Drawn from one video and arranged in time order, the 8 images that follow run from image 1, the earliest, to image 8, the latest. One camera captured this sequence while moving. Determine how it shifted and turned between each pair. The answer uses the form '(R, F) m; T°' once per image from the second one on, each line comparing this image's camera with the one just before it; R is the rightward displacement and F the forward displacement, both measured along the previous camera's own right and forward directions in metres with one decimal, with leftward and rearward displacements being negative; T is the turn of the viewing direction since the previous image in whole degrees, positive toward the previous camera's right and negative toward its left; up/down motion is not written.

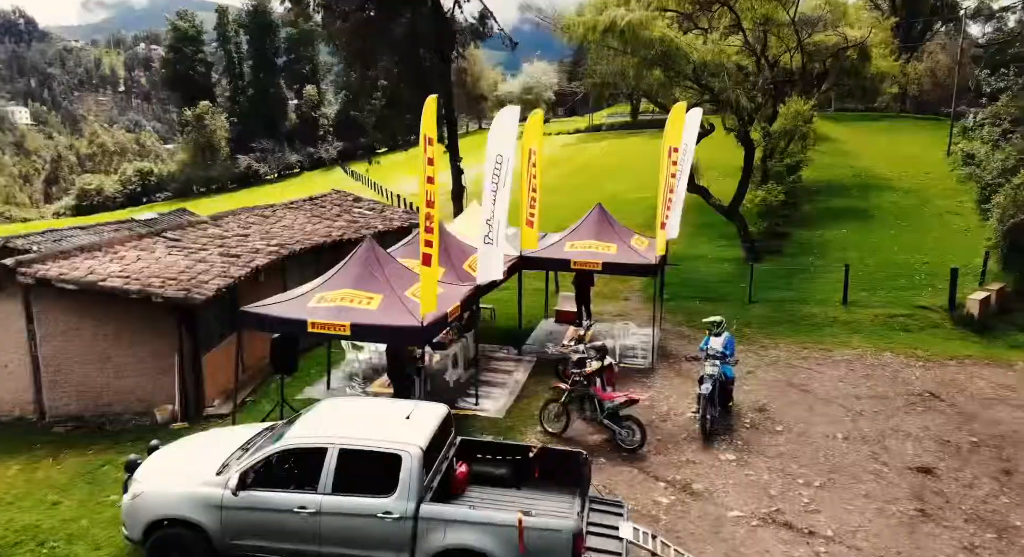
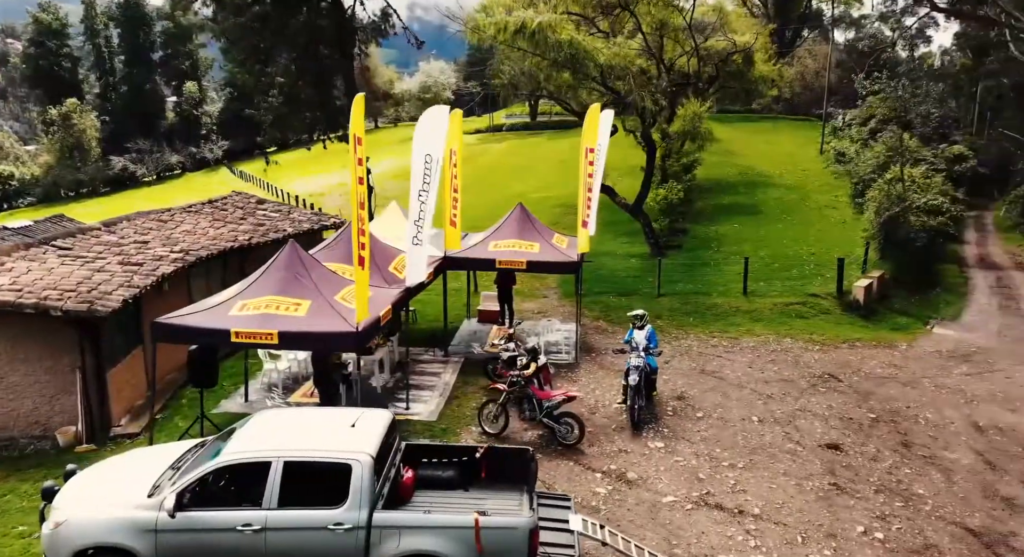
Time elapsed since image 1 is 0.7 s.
(-0.2, 0.0) m; +7°
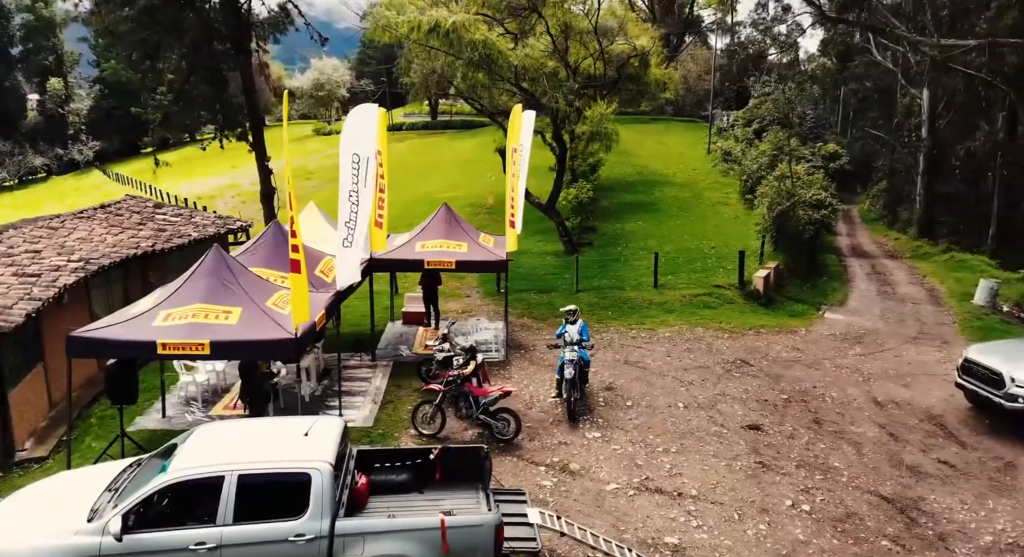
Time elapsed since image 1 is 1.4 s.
(-0.2, 0.0) m; +7°
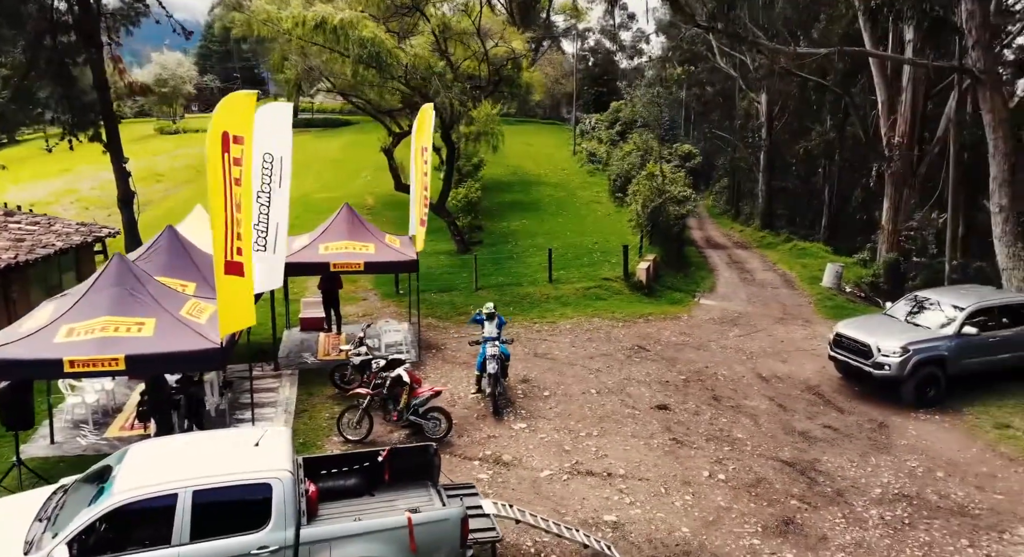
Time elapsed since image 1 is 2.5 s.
(-0.3, 0.0) m; +10°
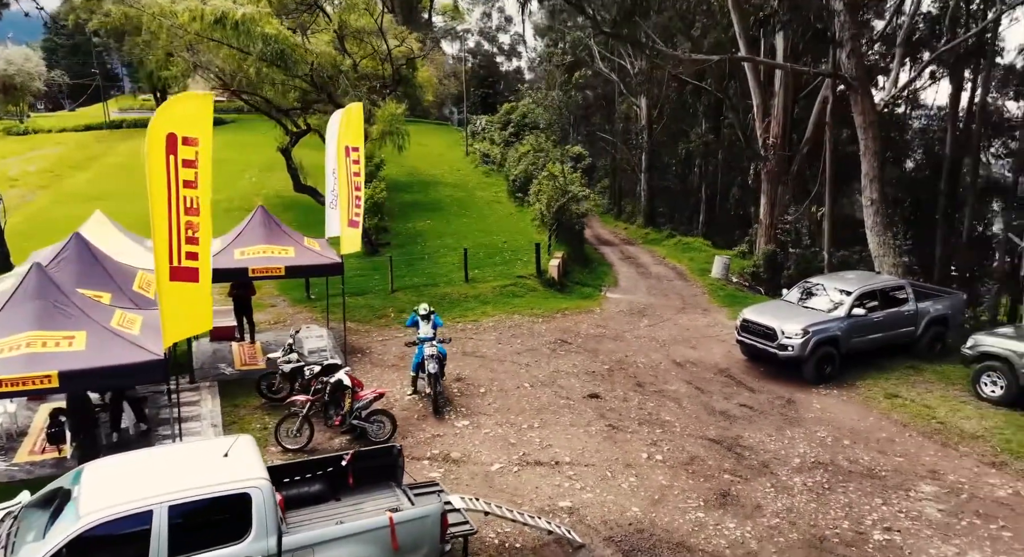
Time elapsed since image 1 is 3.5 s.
(-0.3, -0.1) m; +8°
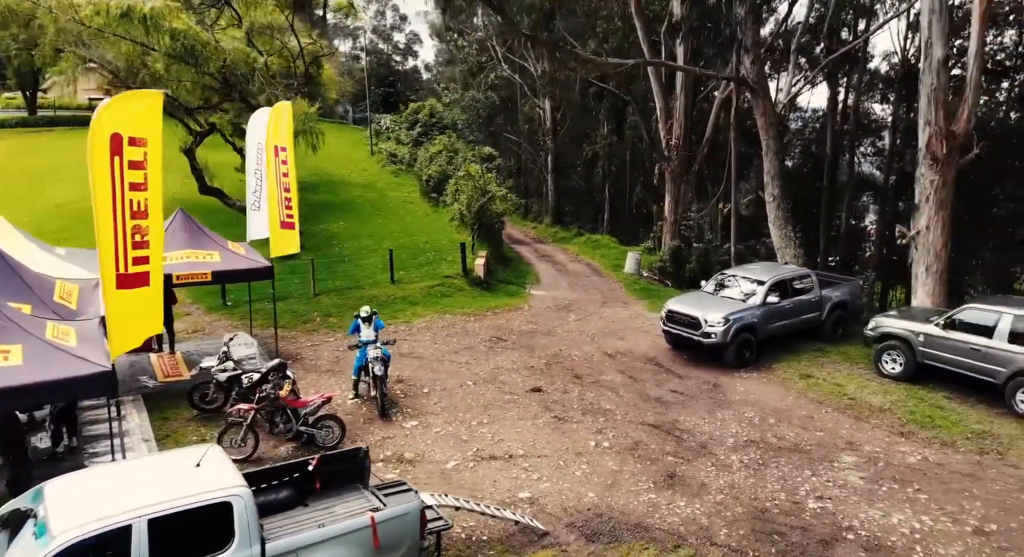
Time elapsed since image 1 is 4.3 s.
(-0.3, -0.1) m; +7°
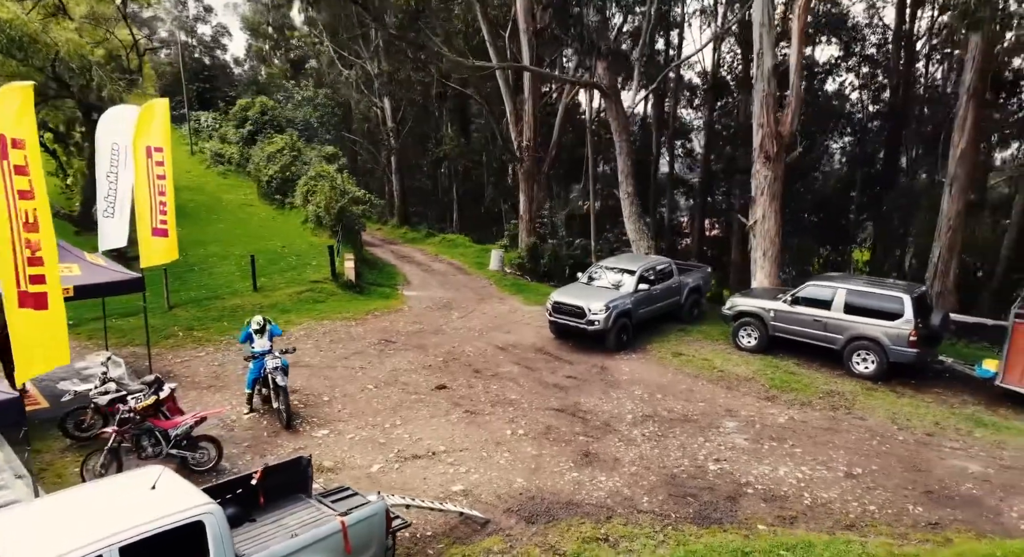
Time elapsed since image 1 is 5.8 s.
(-0.5, -0.1) m; +12°
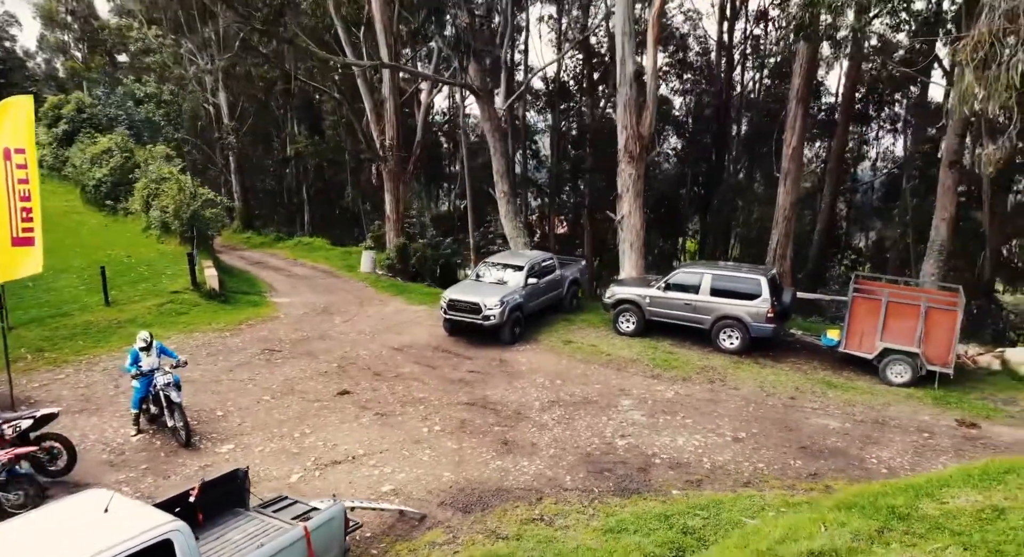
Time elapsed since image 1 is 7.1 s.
(-0.4, -0.1) m; +11°
